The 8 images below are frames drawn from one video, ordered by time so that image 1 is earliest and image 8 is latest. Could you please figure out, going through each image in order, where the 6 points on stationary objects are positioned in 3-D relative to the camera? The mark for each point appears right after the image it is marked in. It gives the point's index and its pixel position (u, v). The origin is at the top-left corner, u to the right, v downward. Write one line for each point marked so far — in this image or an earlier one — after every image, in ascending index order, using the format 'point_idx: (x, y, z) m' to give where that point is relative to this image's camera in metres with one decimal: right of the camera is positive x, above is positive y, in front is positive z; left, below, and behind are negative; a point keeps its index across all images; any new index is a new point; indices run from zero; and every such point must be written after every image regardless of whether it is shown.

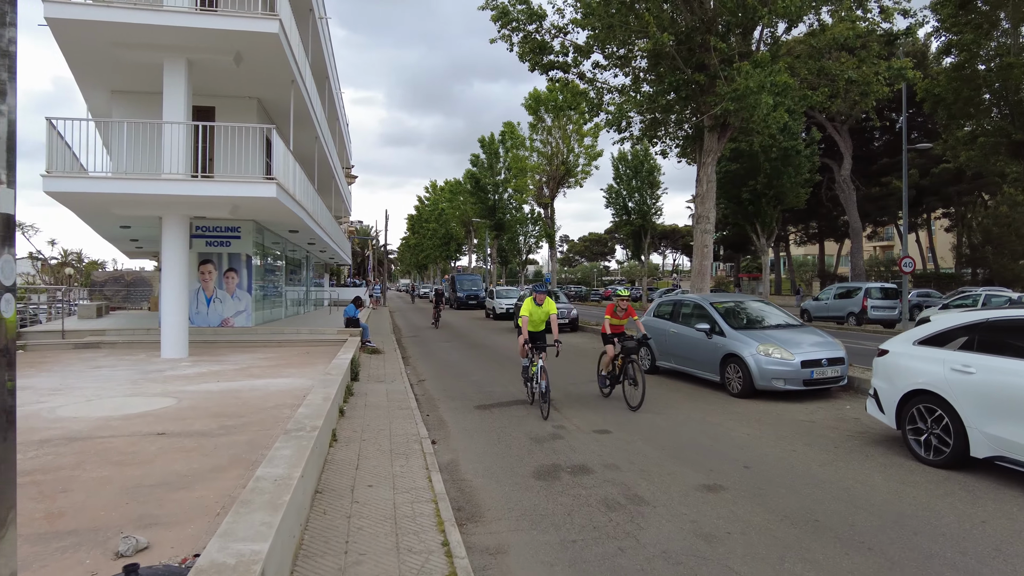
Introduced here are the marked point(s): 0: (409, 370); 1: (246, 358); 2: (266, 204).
0: (-2.1, -1.7, +12.6) m
1: (-5.1, -1.3, +12.0) m
2: (-4.9, +1.7, +12.4) m
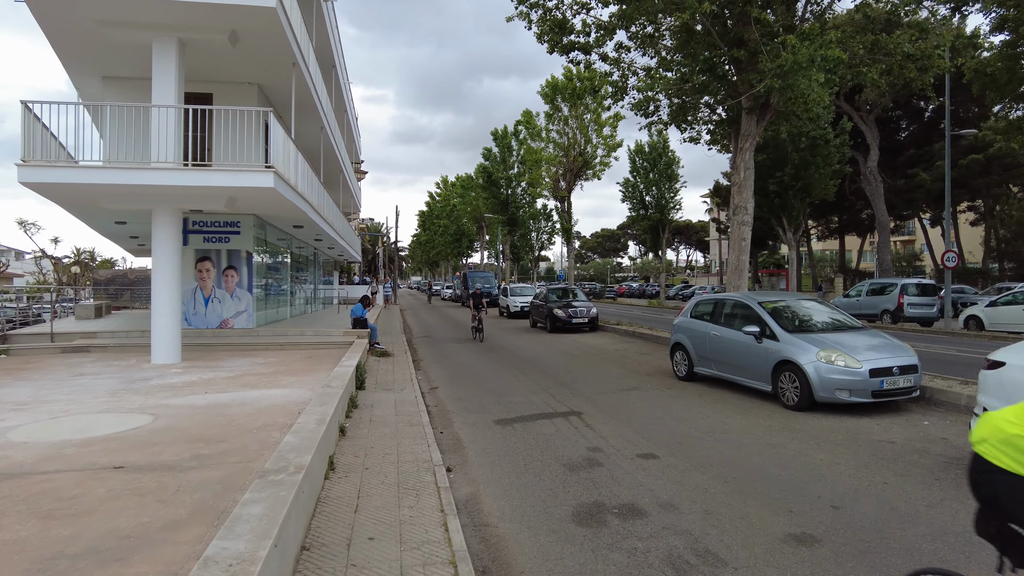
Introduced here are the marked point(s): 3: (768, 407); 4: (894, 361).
0: (-1.7, -1.6, +11.5) m
1: (-4.7, -1.3, +11.1) m
2: (-4.5, +1.7, +11.4) m
3: (+3.4, -1.6, +8.2) m
4: (+4.6, -0.9, +7.5) m
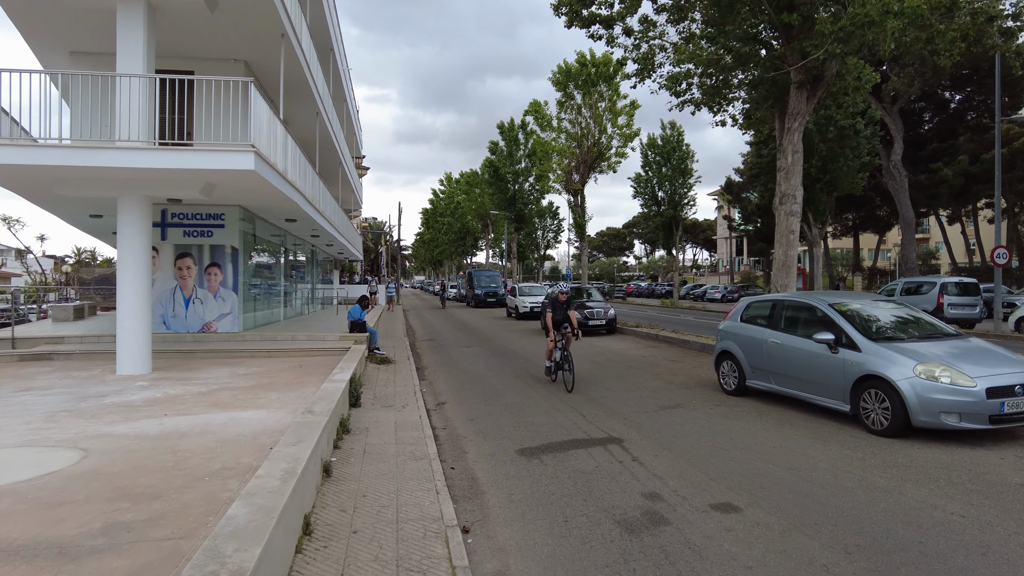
0: (-1.4, -1.6, +10.1) m
1: (-4.4, -1.3, +9.6) m
2: (-4.2, +1.7, +10.0) m
3: (+3.6, -1.5, +6.7) m
4: (+4.9, -0.9, +6.1) m
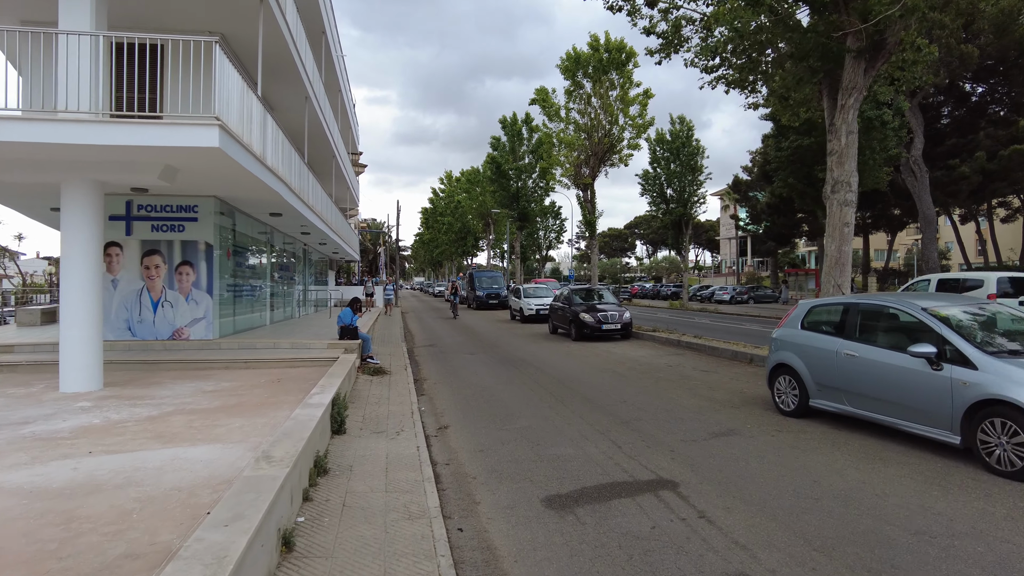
0: (-1.2, -1.7, +8.7) m
1: (-4.2, -1.3, +8.2) m
2: (-4.0, +1.7, +8.5) m
3: (+3.8, -1.5, +5.3) m
4: (+5.1, -0.9, +4.6) m
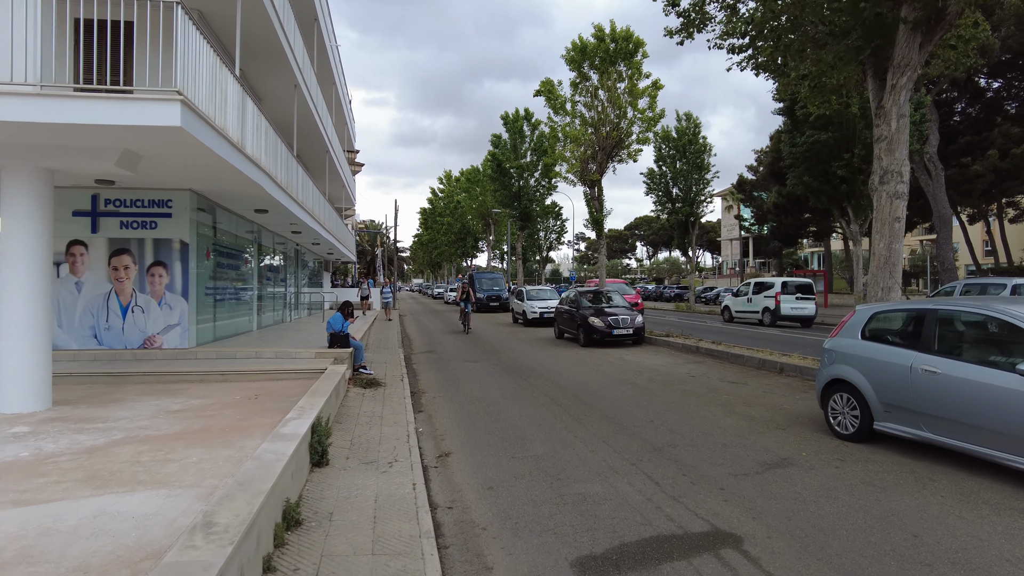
0: (-1.1, -1.7, +7.6) m
1: (-4.1, -1.4, +7.1) m
2: (-3.9, +1.6, +7.4) m
3: (+4.0, -1.6, +4.2) m
4: (+5.2, -0.9, +3.6) m
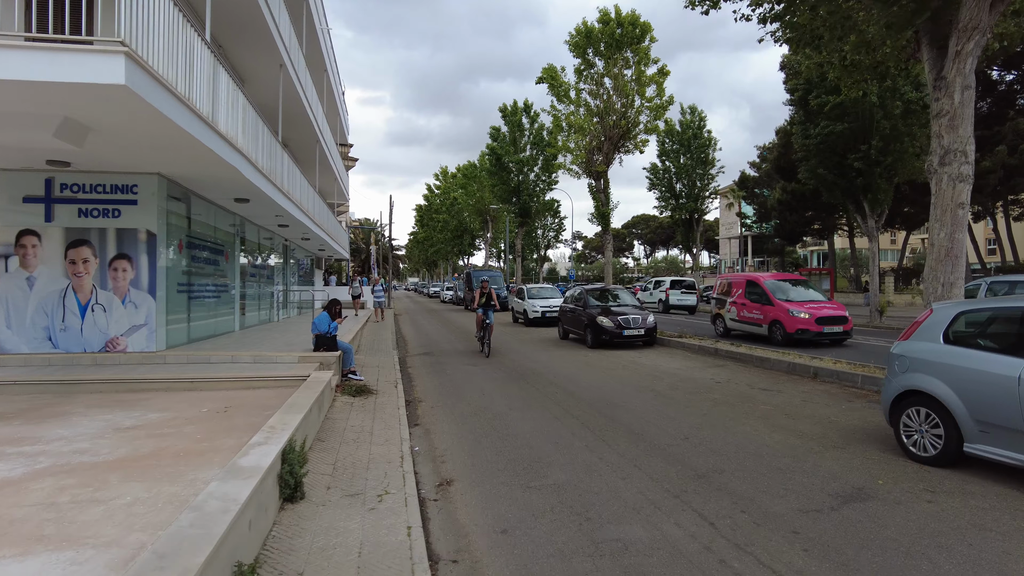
0: (-1.0, -1.6, +6.5) m
1: (-4.0, -1.3, +6.0) m
2: (-3.8, +1.7, +6.3) m
3: (+4.1, -1.5, +3.2) m
4: (+5.4, -0.9, +2.5) m
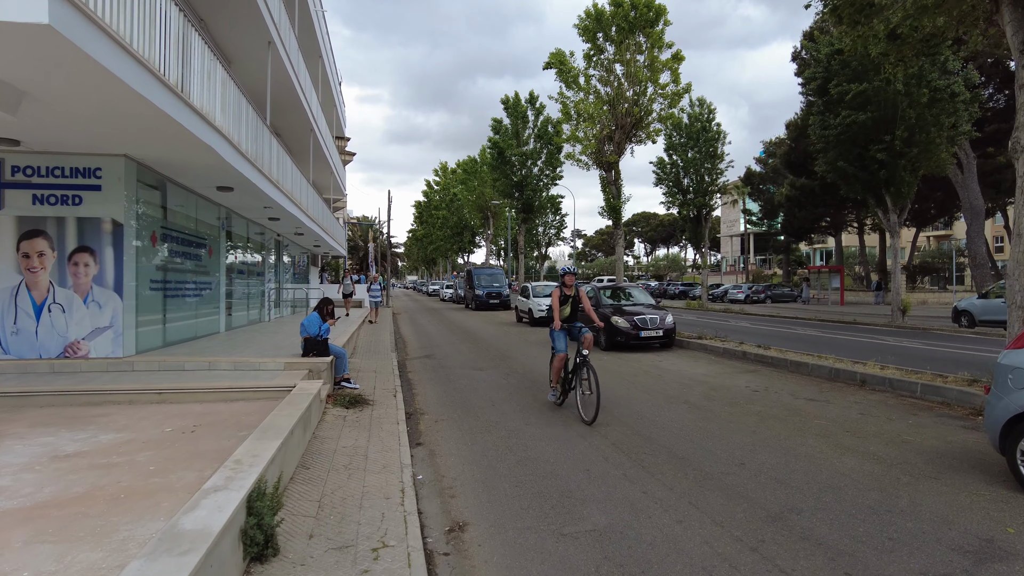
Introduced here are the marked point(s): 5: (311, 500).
0: (-0.8, -1.6, +5.4) m
1: (-3.8, -1.3, +4.9) m
2: (-3.6, +1.7, +5.3) m
3: (+4.3, -1.5, +2.1) m
4: (+5.6, -0.8, +1.5) m
5: (-1.5, -1.5, +4.7) m
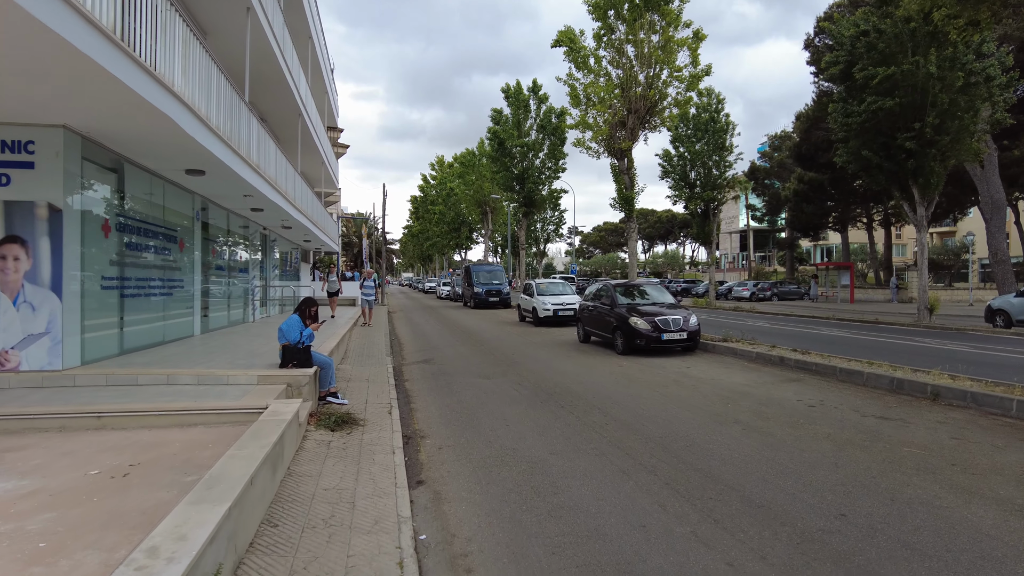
0: (-0.6, -1.6, +4.1) m
1: (-3.6, -1.3, +3.6) m
2: (-3.4, +1.7, +3.9) m
3: (+4.5, -1.5, +0.8) m
4: (+5.8, -0.8, +0.2) m
5: (-1.3, -1.5, +3.4) m
